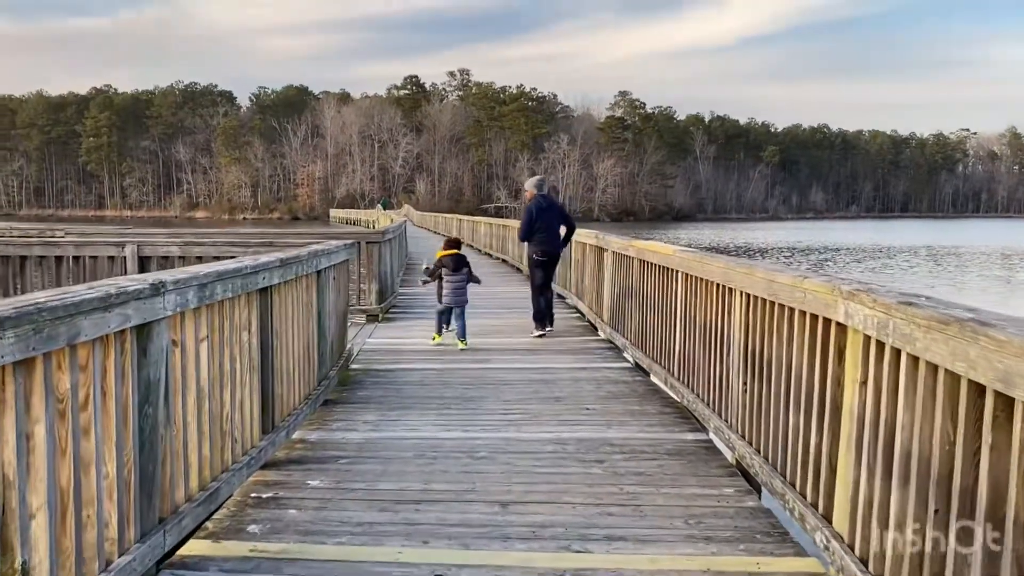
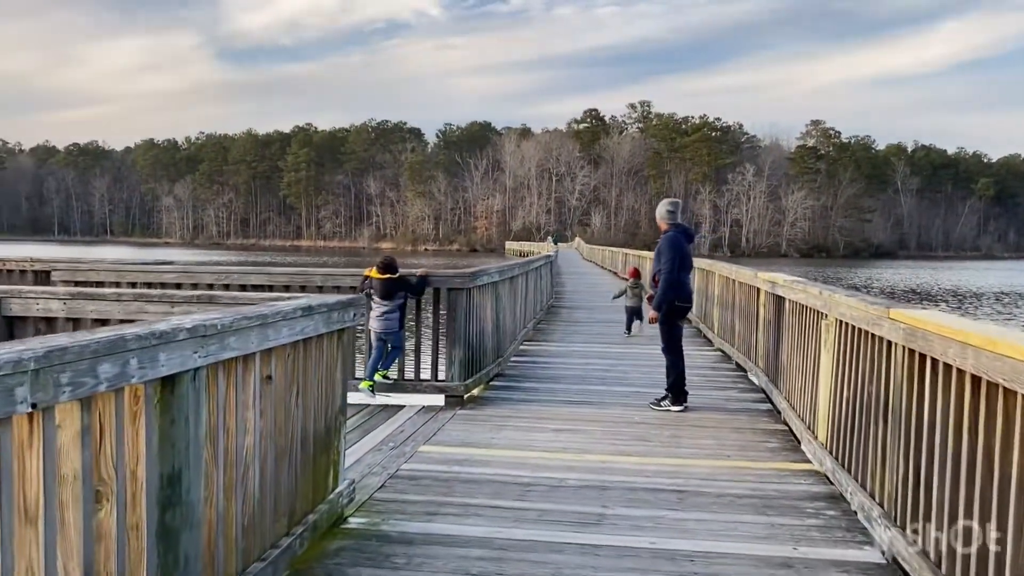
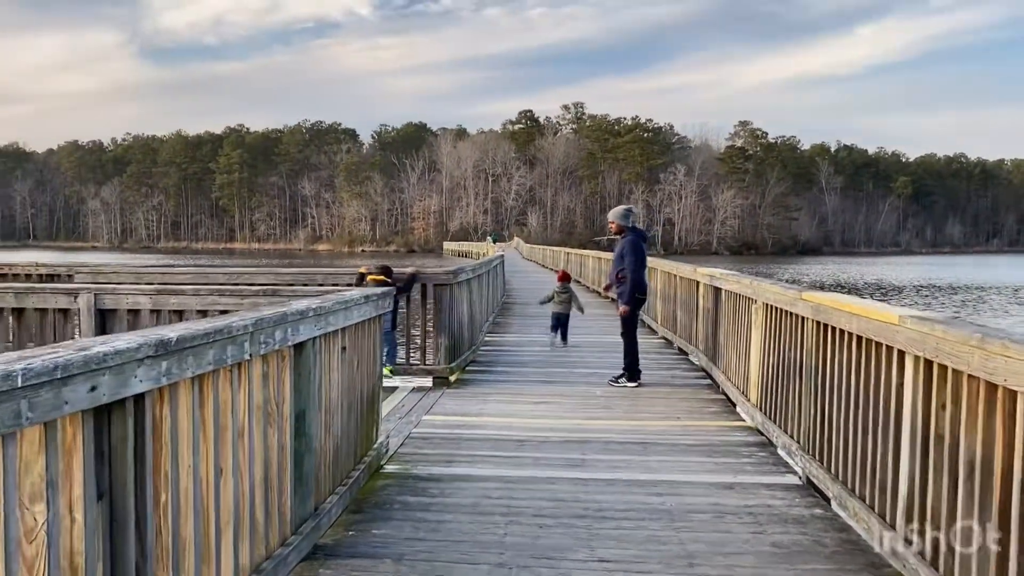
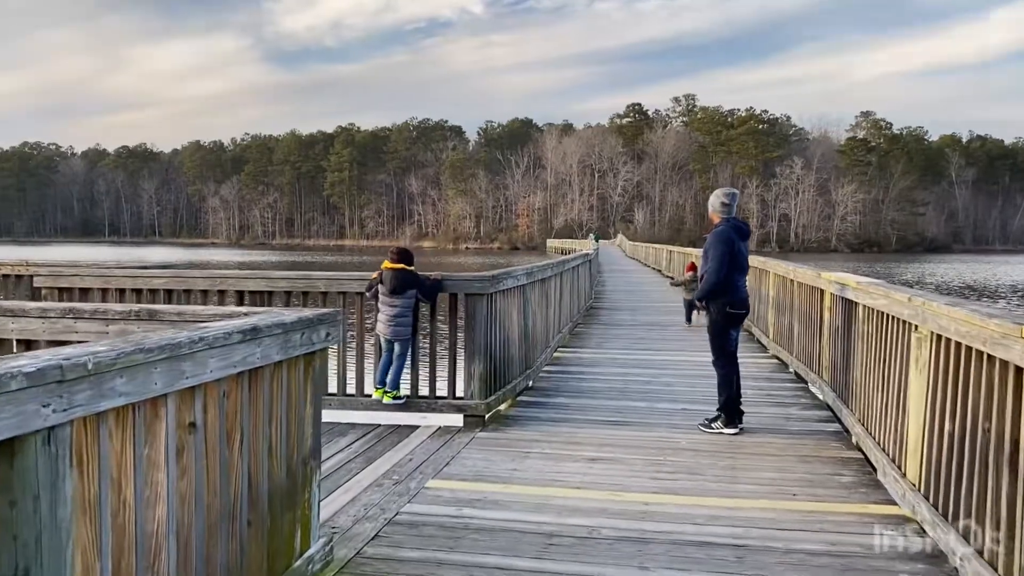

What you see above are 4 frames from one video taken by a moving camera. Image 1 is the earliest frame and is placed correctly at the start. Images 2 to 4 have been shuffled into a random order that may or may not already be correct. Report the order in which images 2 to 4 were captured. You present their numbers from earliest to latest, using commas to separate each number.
3, 2, 4
